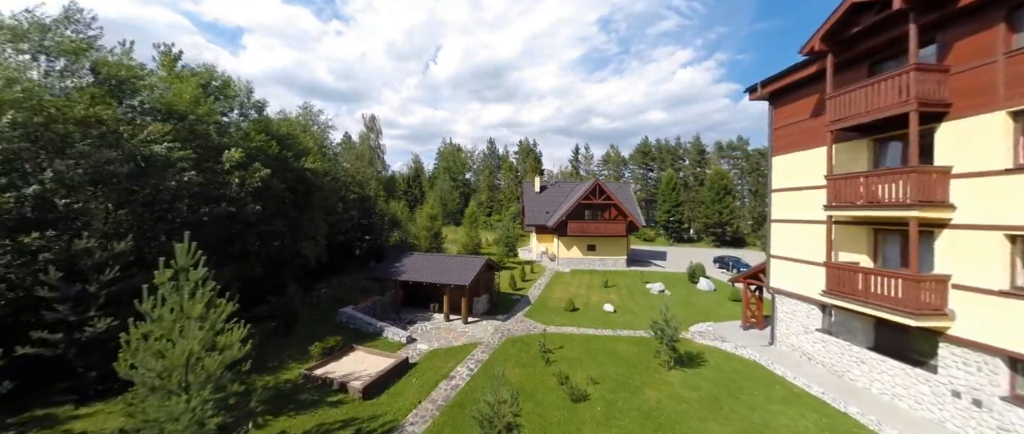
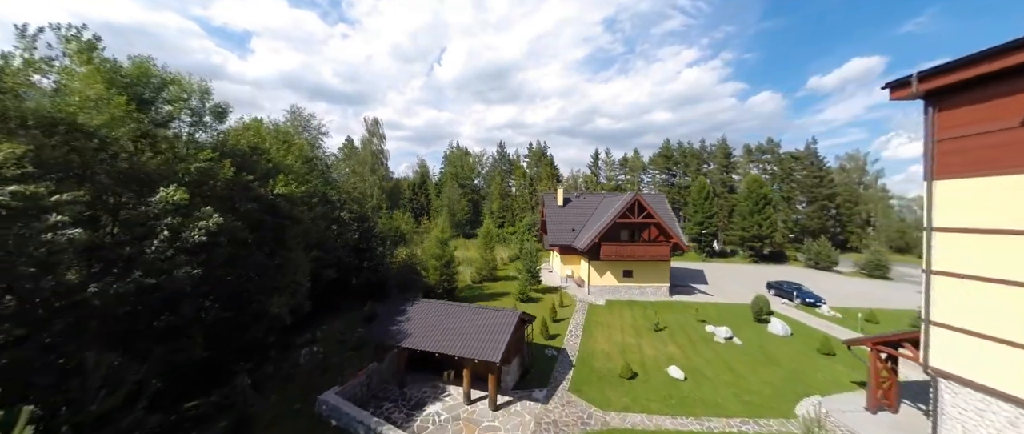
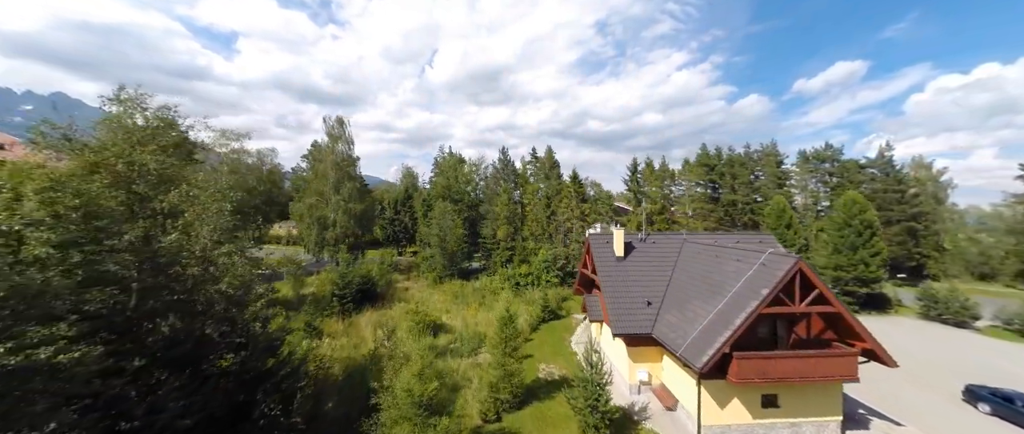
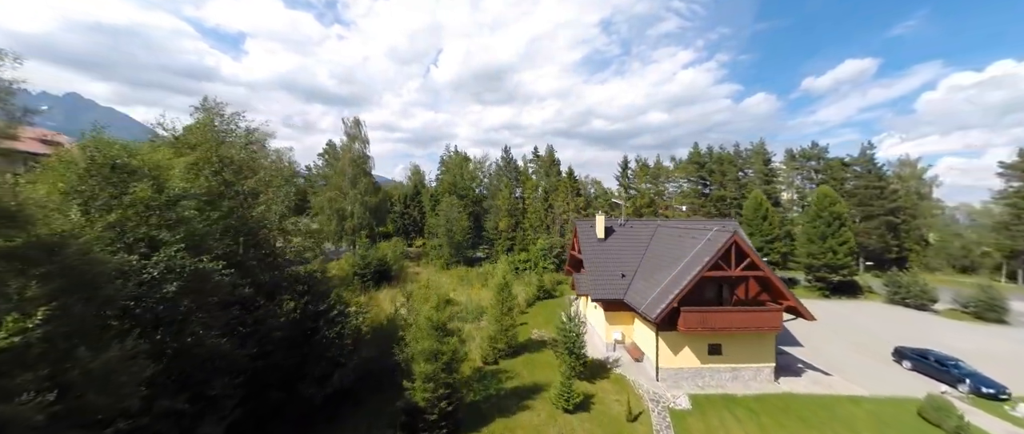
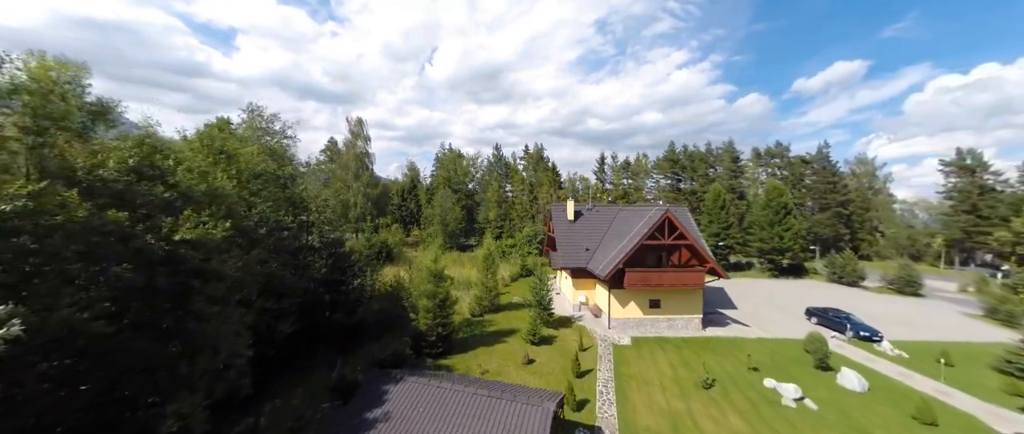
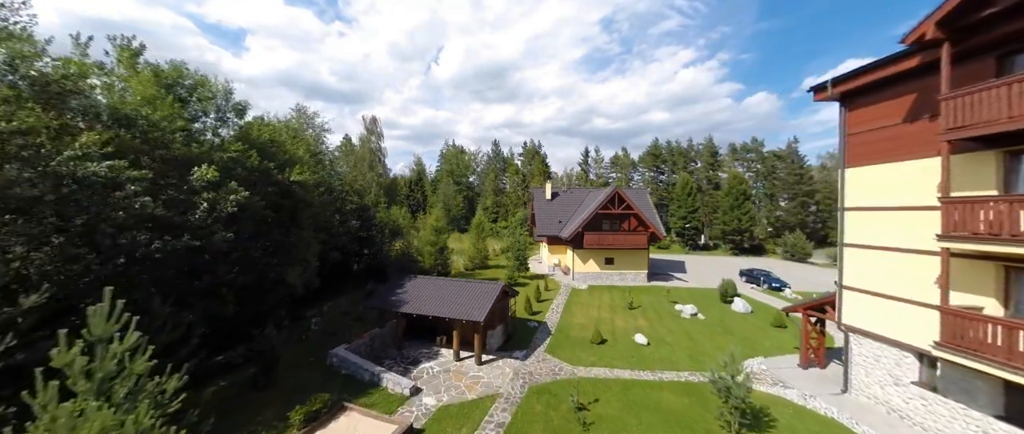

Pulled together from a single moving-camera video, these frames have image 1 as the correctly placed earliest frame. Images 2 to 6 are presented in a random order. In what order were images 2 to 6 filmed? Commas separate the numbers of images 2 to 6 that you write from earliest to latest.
6, 2, 5, 4, 3
